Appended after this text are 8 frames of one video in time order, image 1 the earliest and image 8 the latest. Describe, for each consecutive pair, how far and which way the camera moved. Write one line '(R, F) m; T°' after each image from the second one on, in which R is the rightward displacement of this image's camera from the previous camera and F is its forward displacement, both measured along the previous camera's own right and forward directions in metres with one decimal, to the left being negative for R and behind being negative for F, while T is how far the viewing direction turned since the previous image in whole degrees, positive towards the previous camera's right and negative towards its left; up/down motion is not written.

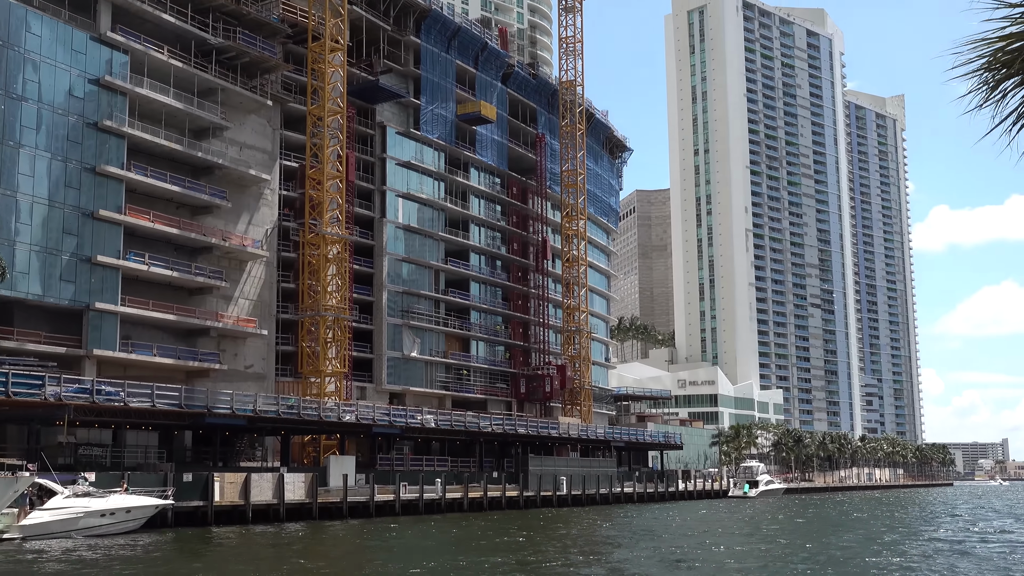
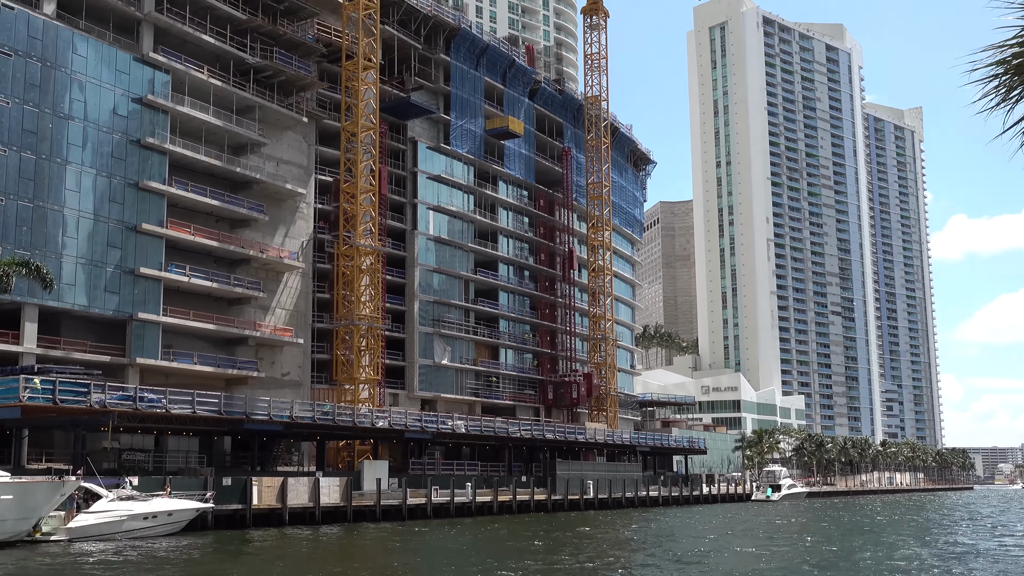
(-1.1, -2.2) m; -1°
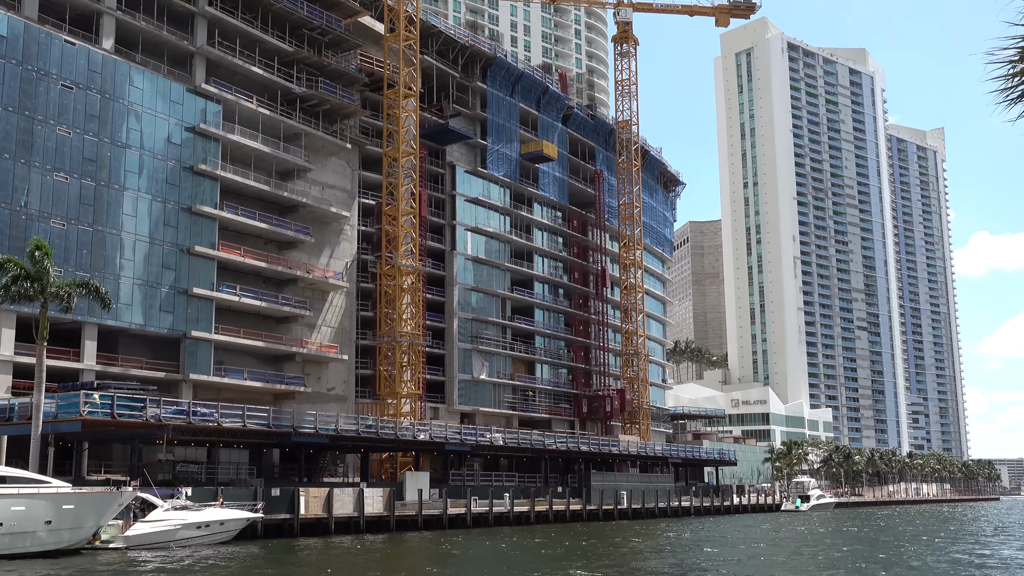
(-1.2, -3.0) m; -1°
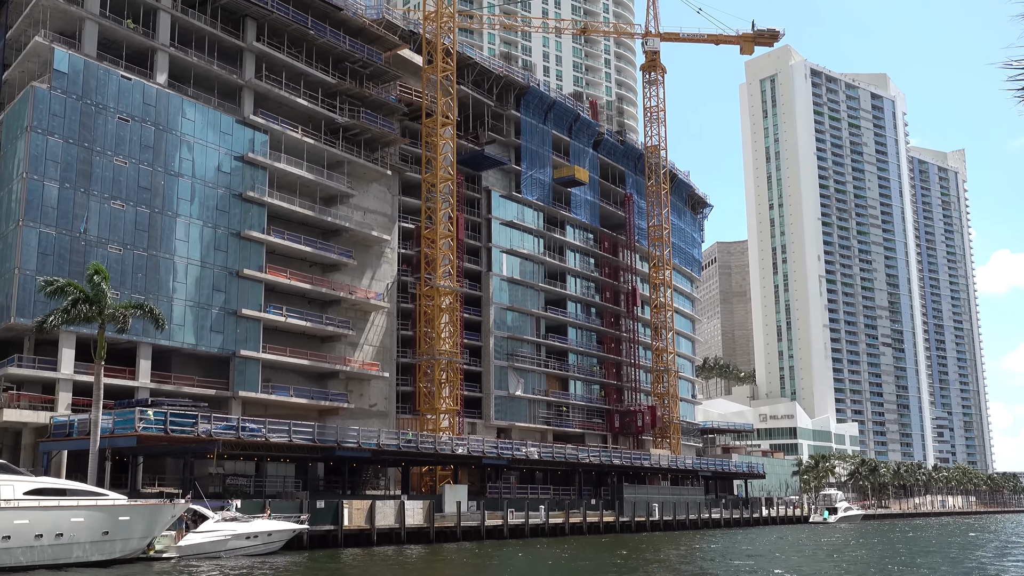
(-1.0, -3.1) m; -1°
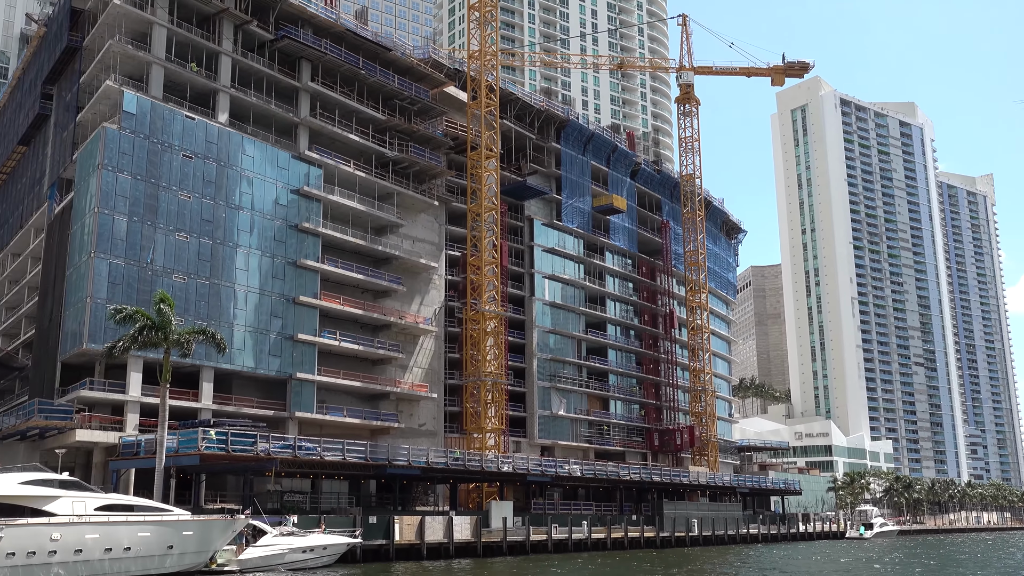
(-1.0, -3.7) m; -2°
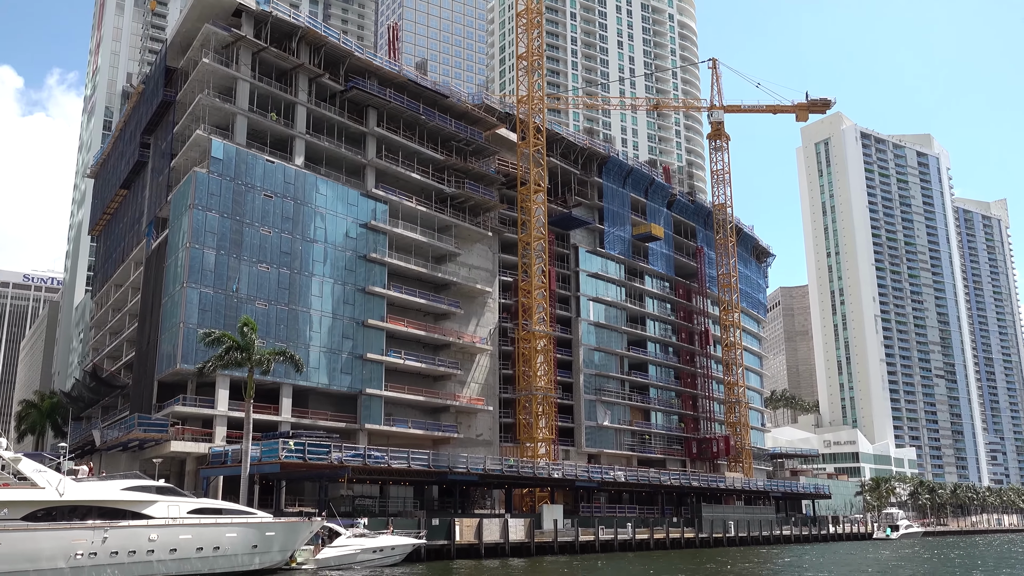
(-0.2, -8.4) m; -3°
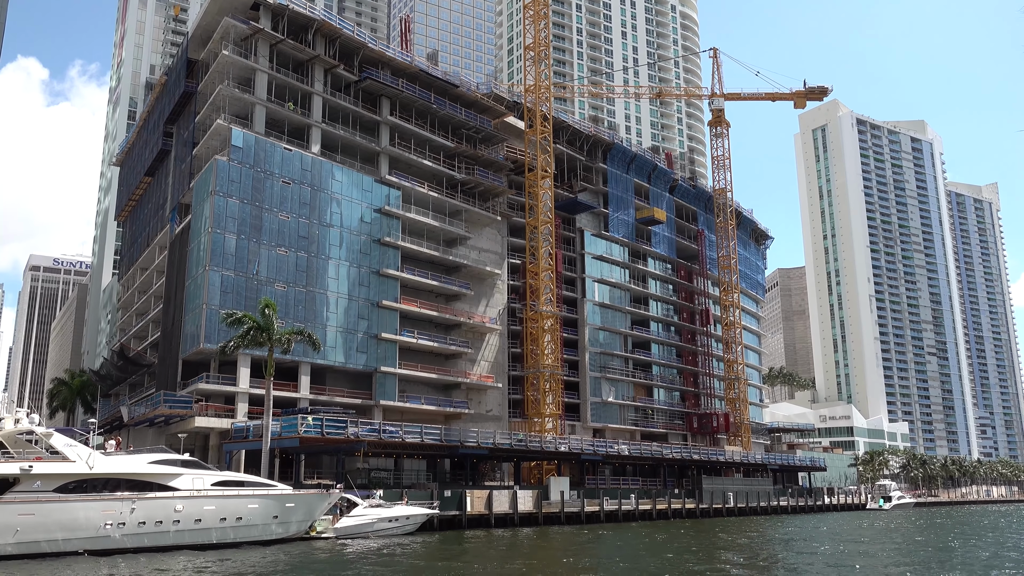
(+0.3, -3.9) m; -1°
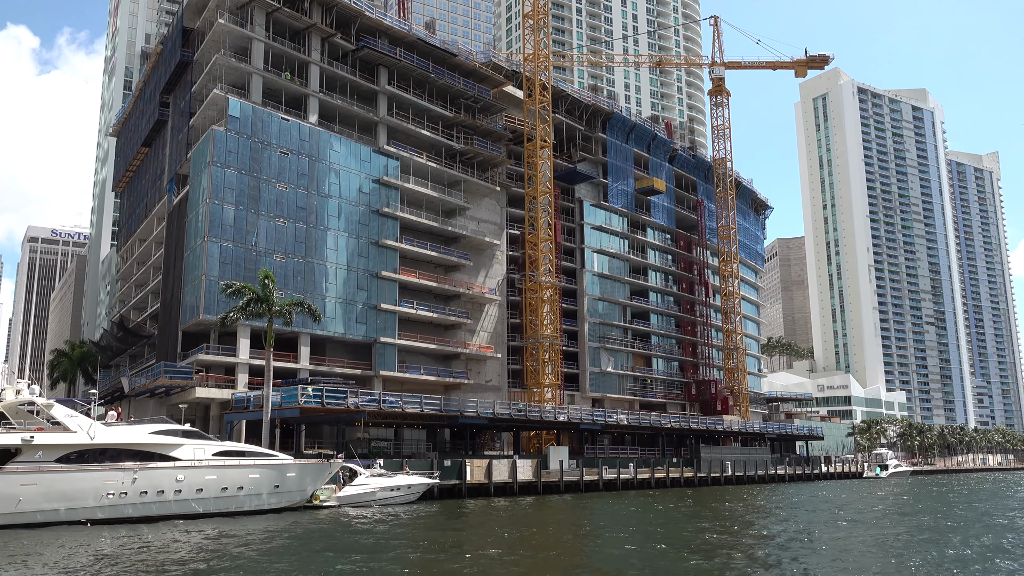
(0.0, 0.0) m; 0°
